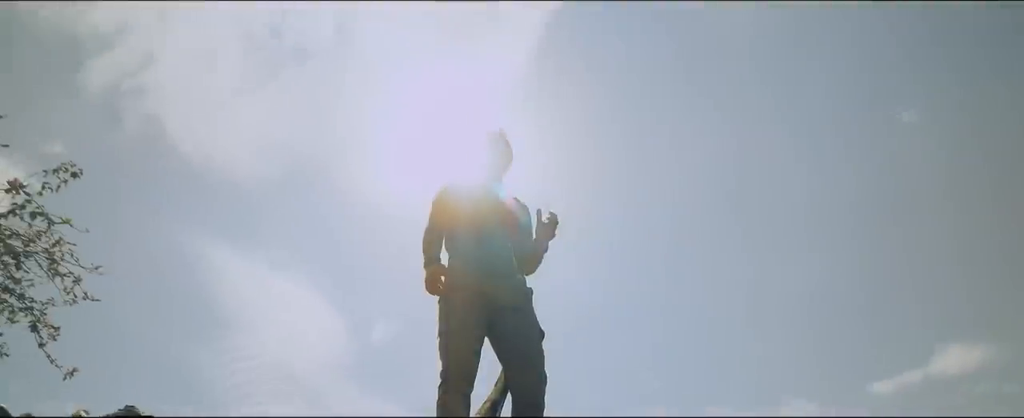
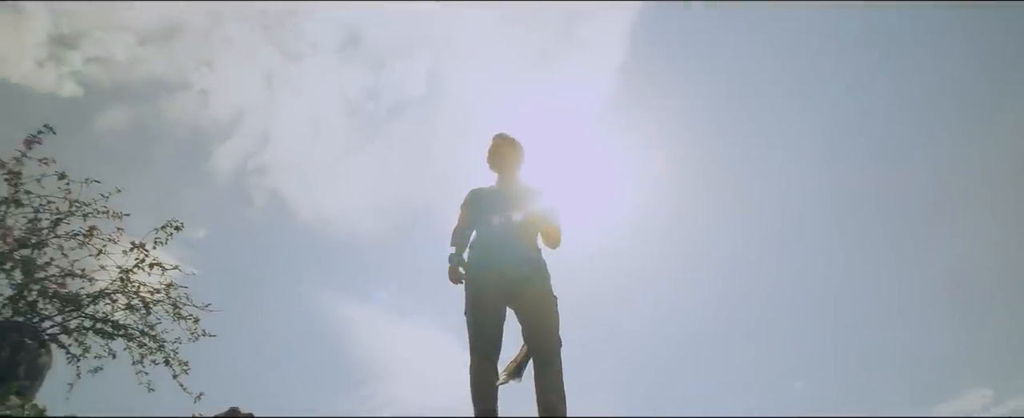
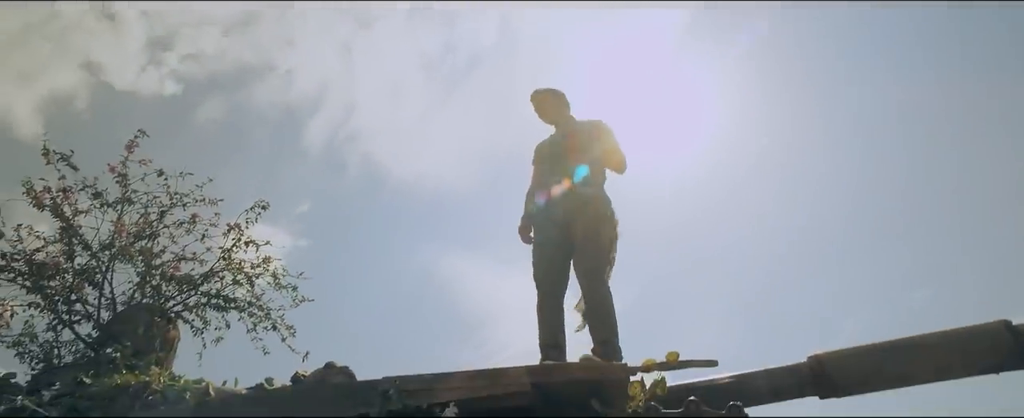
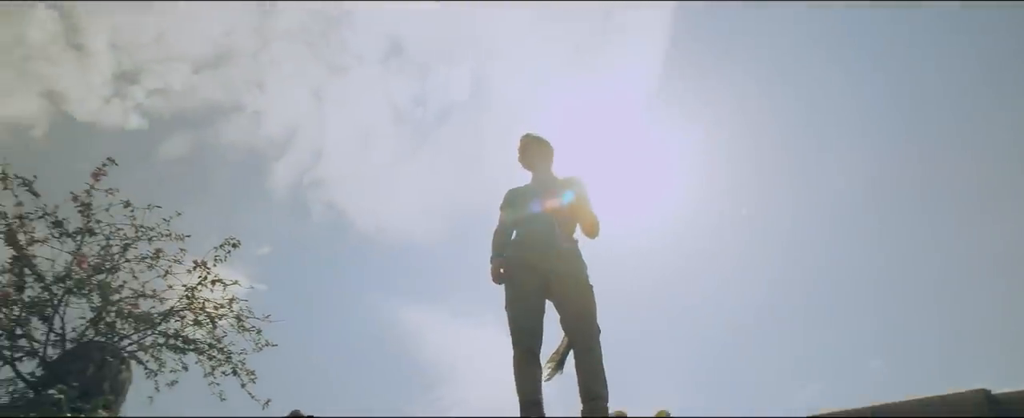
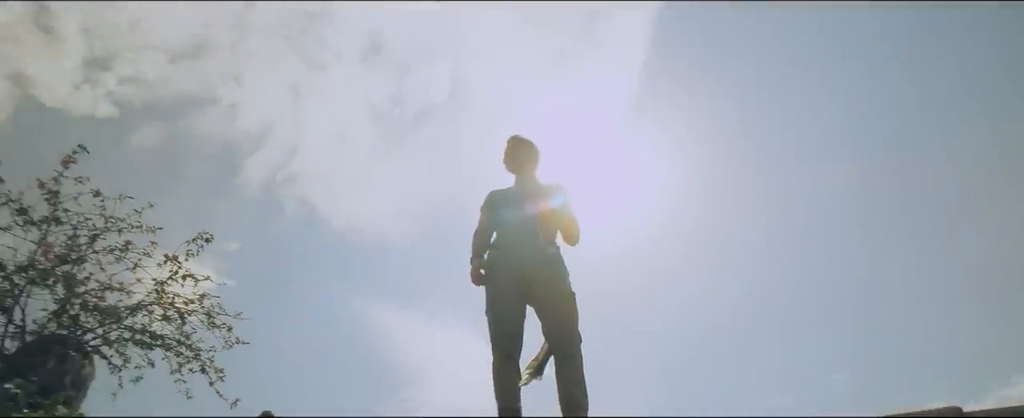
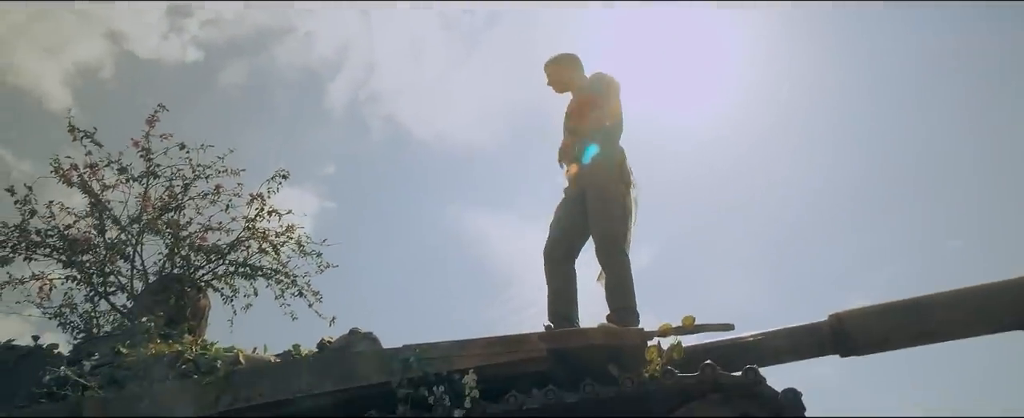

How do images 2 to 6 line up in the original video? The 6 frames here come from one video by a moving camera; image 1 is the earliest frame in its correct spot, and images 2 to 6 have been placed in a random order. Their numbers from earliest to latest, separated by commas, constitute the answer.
2, 5, 4, 3, 6
